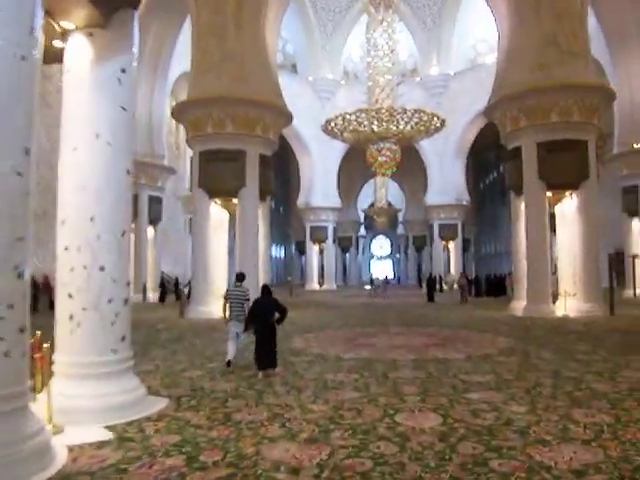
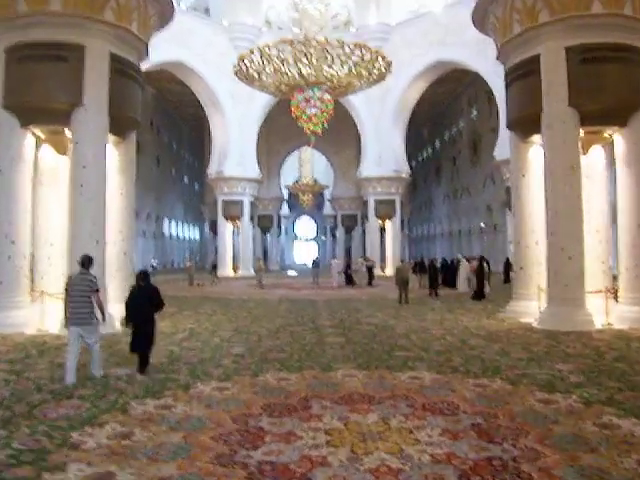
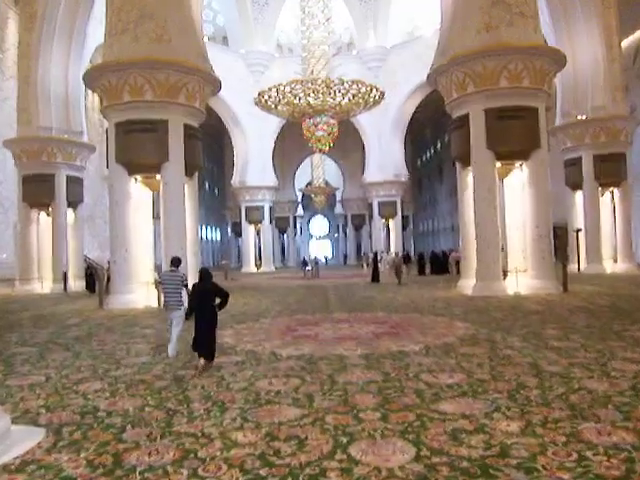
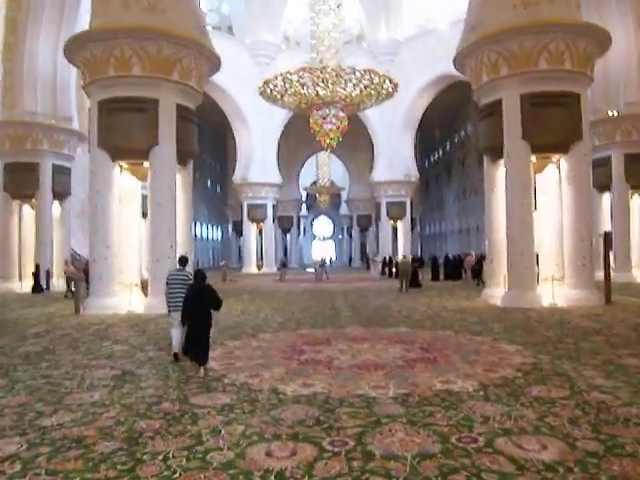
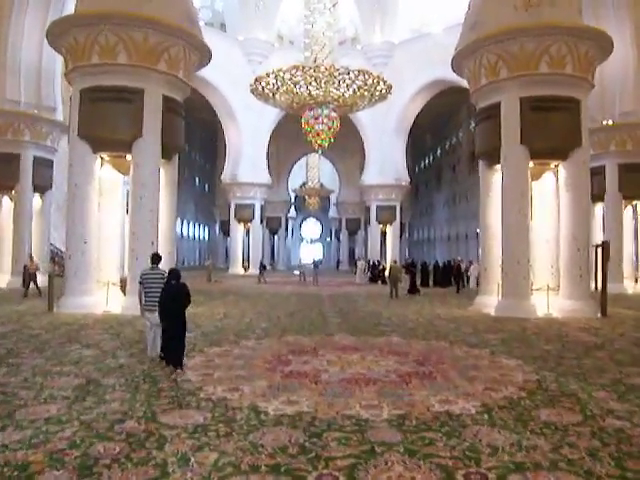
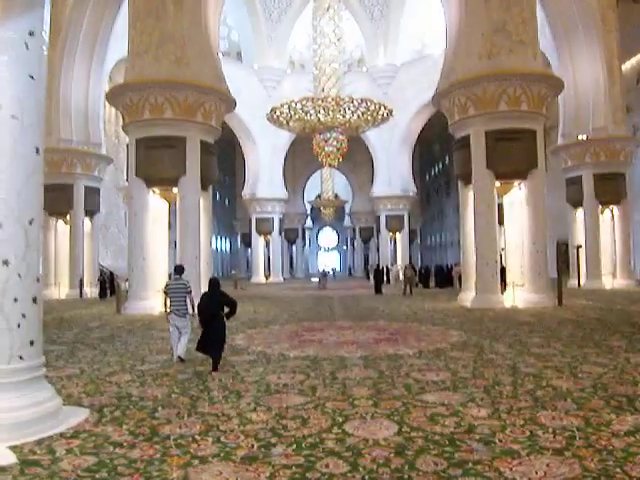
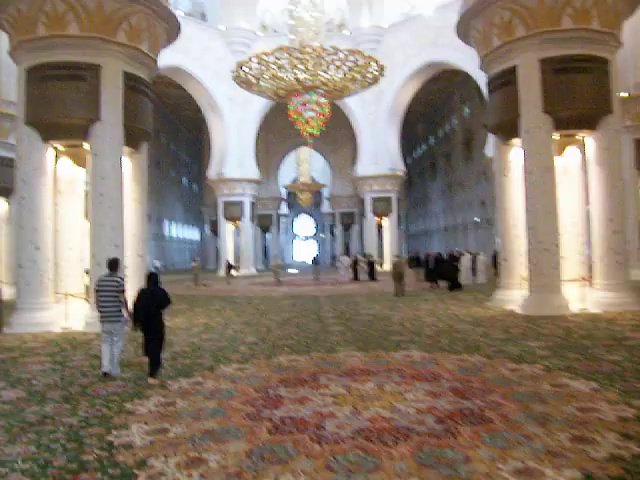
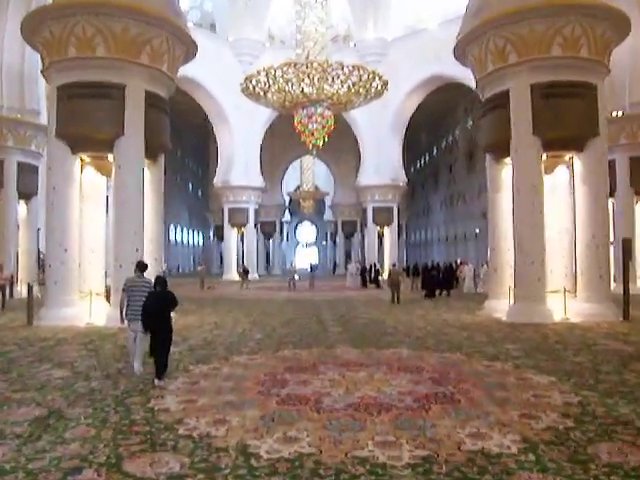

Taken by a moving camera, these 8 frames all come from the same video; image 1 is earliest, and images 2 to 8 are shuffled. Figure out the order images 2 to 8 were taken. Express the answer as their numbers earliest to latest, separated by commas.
6, 3, 4, 5, 8, 7, 2
